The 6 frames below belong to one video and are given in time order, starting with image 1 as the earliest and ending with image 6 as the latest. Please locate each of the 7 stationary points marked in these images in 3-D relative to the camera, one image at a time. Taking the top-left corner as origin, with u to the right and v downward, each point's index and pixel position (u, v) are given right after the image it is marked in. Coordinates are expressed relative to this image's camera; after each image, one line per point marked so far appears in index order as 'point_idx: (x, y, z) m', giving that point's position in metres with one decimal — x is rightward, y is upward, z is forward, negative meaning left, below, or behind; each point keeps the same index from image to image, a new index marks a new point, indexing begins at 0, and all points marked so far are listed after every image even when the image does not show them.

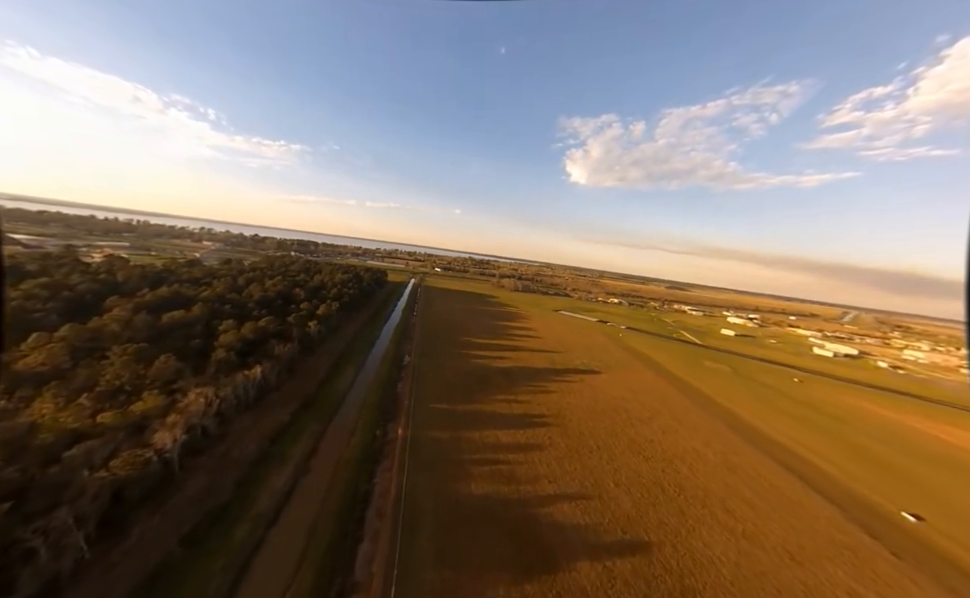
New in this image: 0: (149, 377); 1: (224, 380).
0: (-16.2, -3.8, +13.2) m
1: (-13.6, -4.2, +14.2) m
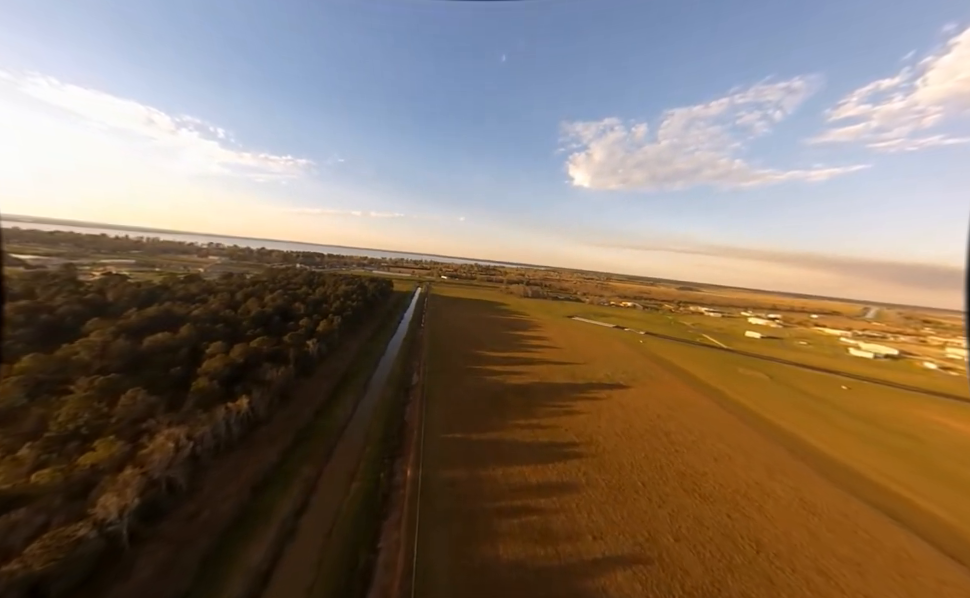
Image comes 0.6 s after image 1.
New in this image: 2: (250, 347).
0: (-15.2, -4.8, +11.2) m
1: (-12.6, -5.2, +12.2) m
2: (-15.3, -3.1, +17.7) m
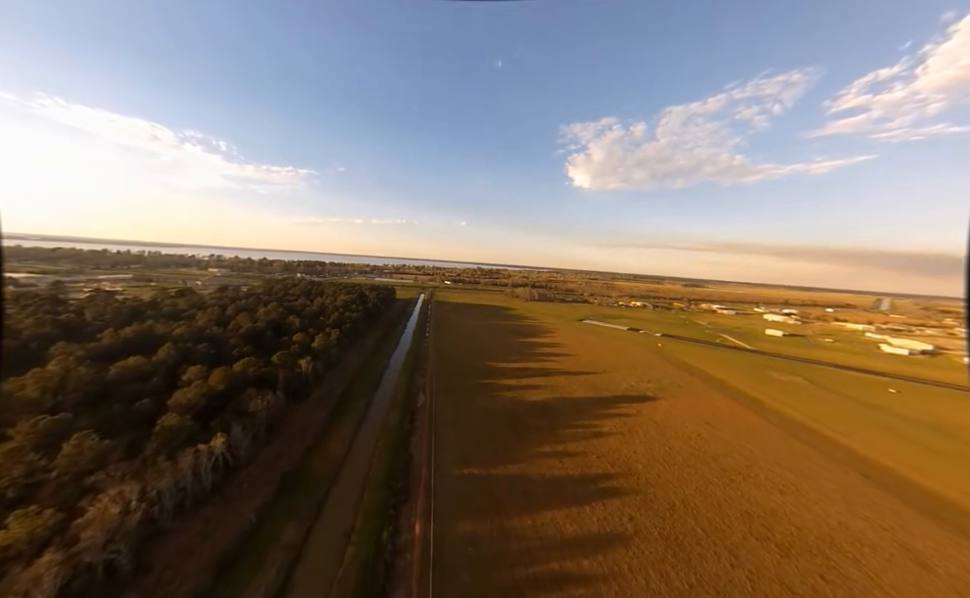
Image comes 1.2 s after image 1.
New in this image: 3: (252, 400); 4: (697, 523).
0: (-14.4, -5.7, +9.0) m
1: (-11.7, -6.0, +10.0) m
2: (-14.4, -4.1, +15.6) m
3: (-12.1, -5.2, +14.2) m
4: (+8.6, -9.1, +11.2) m
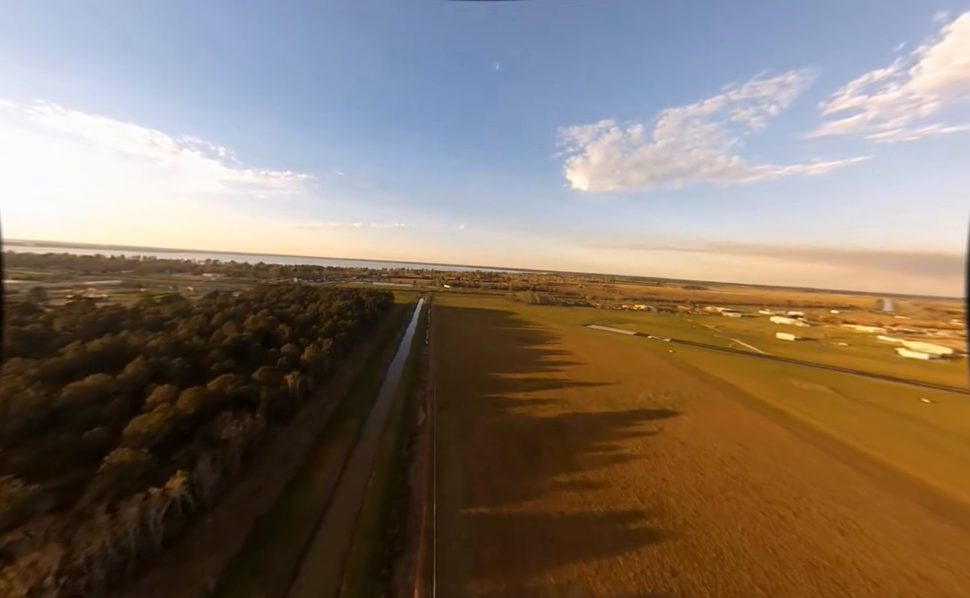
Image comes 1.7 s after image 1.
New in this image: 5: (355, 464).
0: (-13.9, -6.2, +7.1) m
1: (-11.3, -6.4, +8.1) m
2: (-14.0, -4.6, +13.7) m
3: (-11.7, -5.6, +12.4) m
4: (+9.0, -9.4, +9.4) m
5: (-6.4, -8.0, +13.3) m
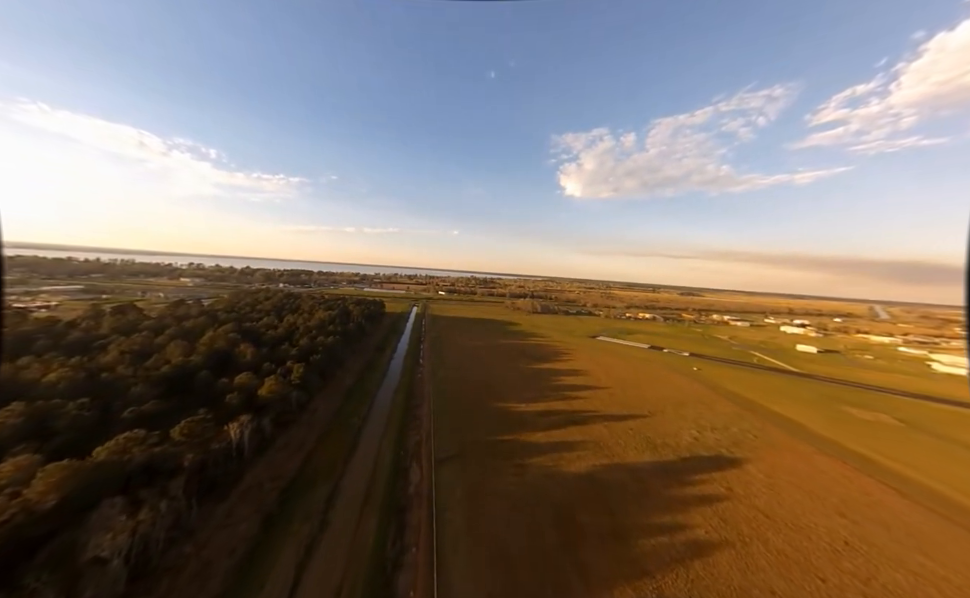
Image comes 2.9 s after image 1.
0: (-13.0, -6.9, +2.5) m
1: (-10.3, -7.2, +3.5) m
2: (-13.1, -5.4, +9.1) m
3: (-10.8, -6.5, +7.7) m
4: (+9.9, -10.3, +5.1) m
5: (-5.5, -8.9, +8.8) m
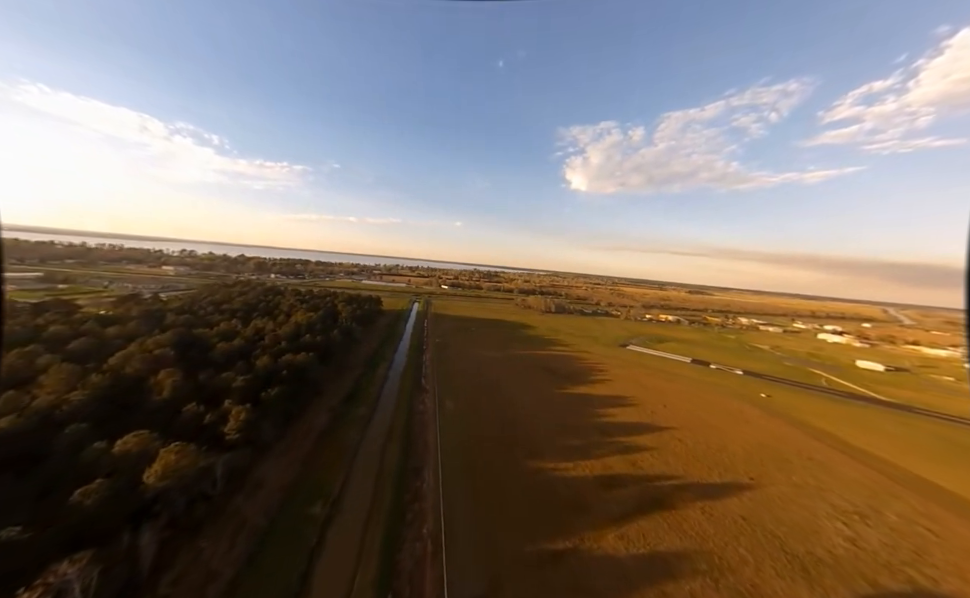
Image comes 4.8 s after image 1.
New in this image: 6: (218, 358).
0: (-11.4, -7.7, -4.0) m
1: (-8.7, -8.0, -3.0) m
2: (-11.5, -6.1, +2.6) m
3: (-9.2, -7.2, +1.3) m
4: (+11.4, -11.5, -1.4) m
5: (-3.9, -9.7, +2.3) m
6: (-16.9, -3.4, +17.6) m
